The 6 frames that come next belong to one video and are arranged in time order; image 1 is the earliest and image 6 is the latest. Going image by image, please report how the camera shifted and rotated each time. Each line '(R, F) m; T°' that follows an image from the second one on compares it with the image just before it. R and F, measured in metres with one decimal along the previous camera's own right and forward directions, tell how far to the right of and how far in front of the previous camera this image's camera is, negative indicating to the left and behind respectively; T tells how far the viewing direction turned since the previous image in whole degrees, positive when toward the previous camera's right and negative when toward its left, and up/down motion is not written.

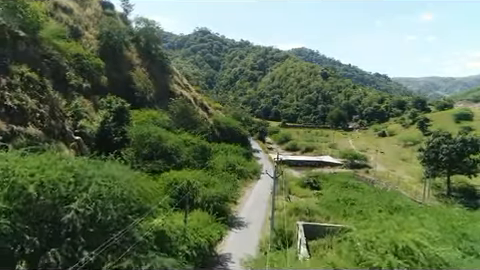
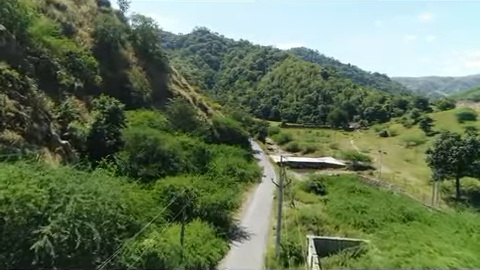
(-0.1, +2.2) m; 0°
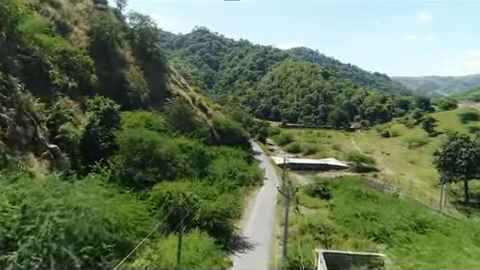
(-0.1, +1.7) m; 0°
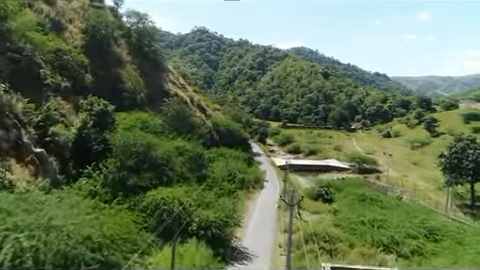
(0.0, +1.5) m; 0°
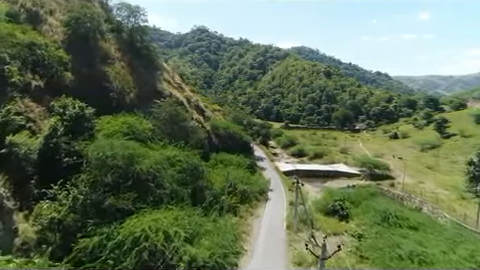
(-0.1, +5.6) m; 0°
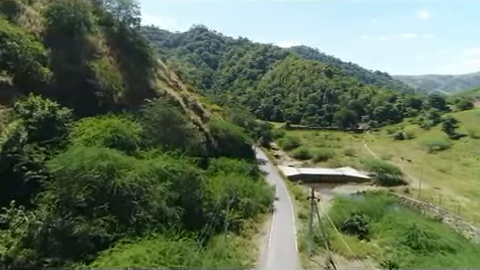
(-0.2, +4.8) m; 0°
